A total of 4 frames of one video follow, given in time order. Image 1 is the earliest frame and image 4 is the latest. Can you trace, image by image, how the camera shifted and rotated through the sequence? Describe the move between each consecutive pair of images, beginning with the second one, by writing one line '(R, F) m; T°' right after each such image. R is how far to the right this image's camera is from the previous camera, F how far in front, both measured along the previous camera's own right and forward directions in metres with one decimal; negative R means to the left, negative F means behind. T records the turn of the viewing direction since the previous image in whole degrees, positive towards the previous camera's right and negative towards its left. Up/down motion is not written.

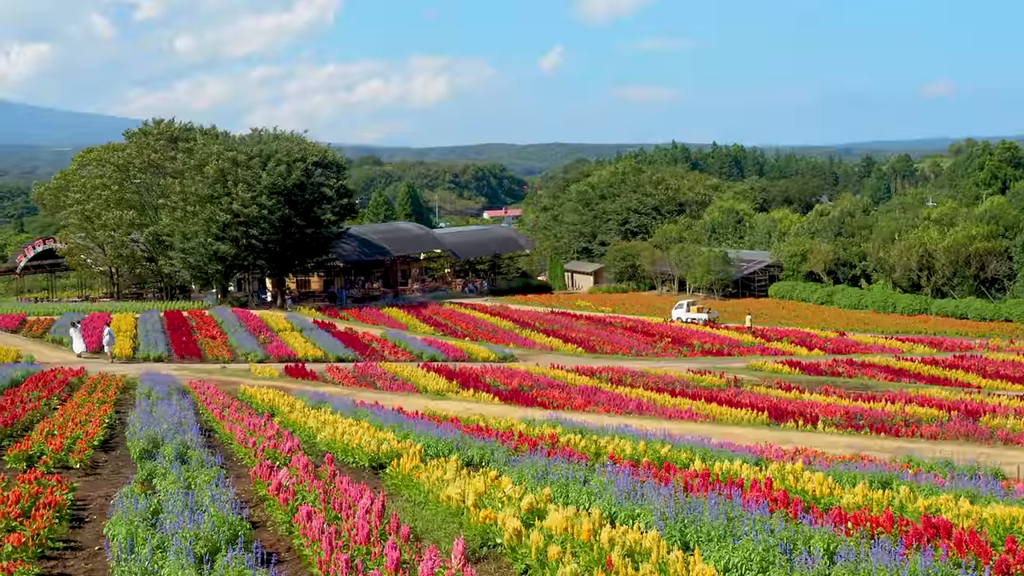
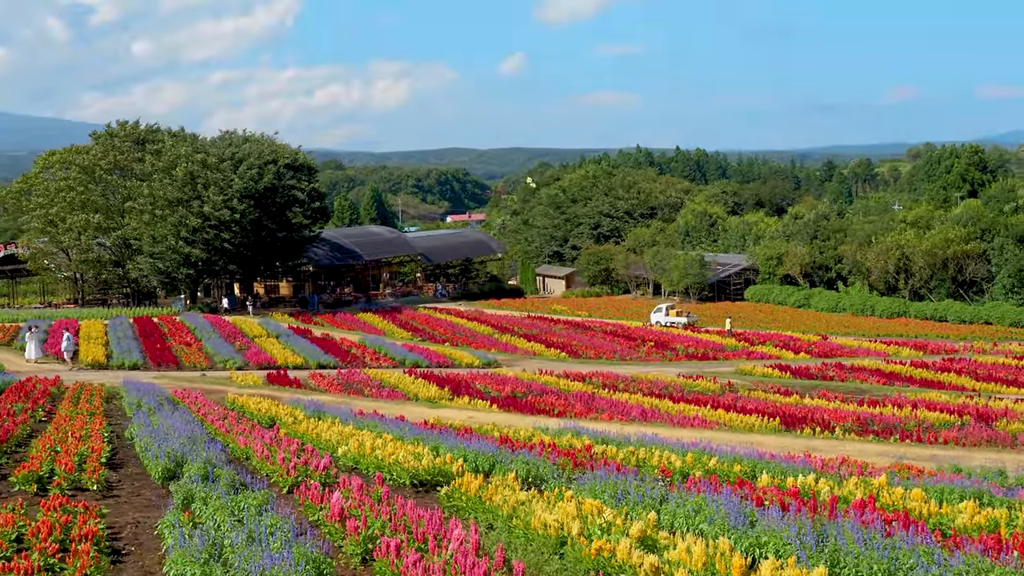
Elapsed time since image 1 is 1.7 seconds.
(-0.5, +0.4) m; +2°
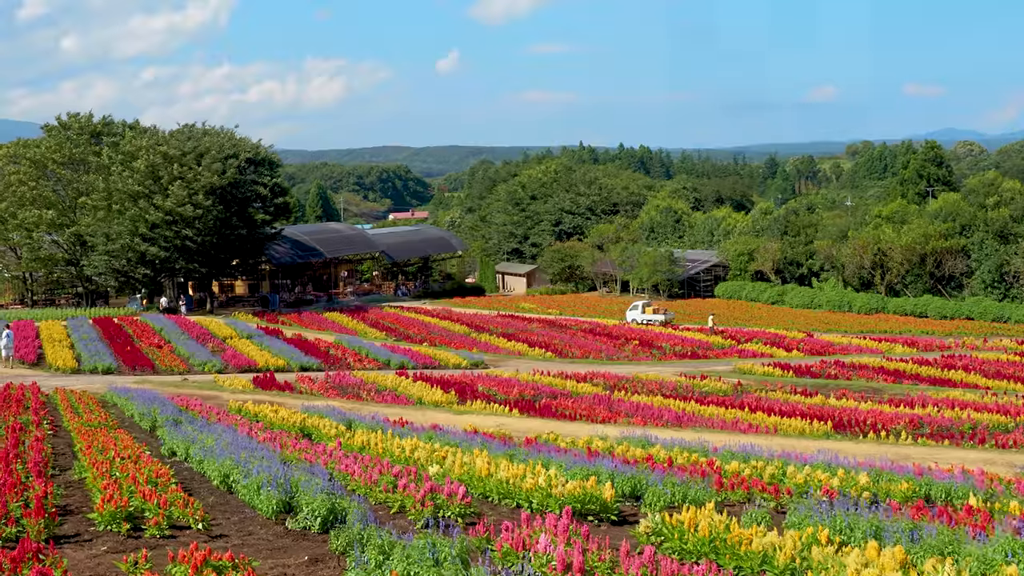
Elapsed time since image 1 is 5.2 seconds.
(-1.2, +0.8) m; +3°
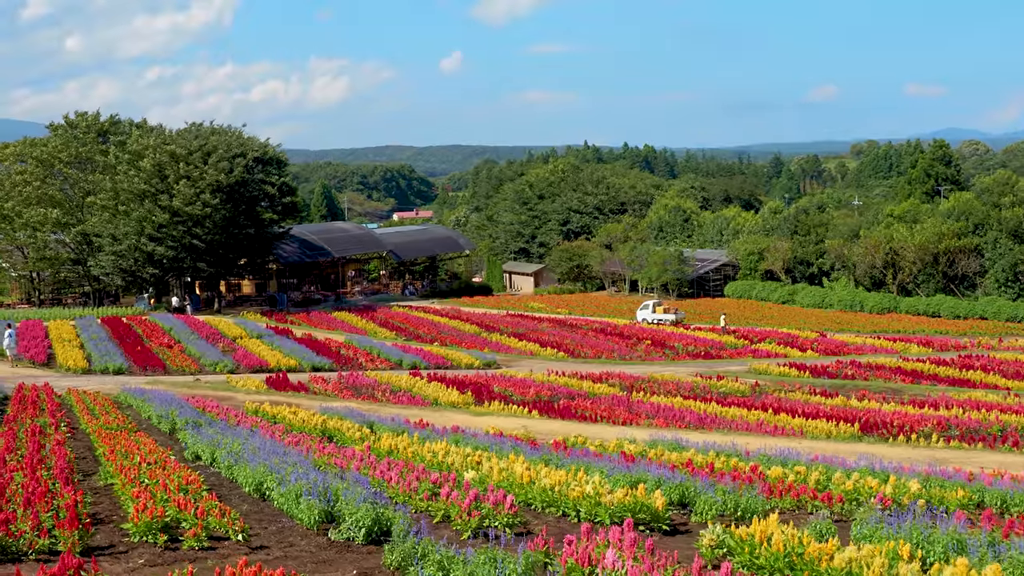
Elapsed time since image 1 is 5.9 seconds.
(-0.2, +0.2) m; 0°
